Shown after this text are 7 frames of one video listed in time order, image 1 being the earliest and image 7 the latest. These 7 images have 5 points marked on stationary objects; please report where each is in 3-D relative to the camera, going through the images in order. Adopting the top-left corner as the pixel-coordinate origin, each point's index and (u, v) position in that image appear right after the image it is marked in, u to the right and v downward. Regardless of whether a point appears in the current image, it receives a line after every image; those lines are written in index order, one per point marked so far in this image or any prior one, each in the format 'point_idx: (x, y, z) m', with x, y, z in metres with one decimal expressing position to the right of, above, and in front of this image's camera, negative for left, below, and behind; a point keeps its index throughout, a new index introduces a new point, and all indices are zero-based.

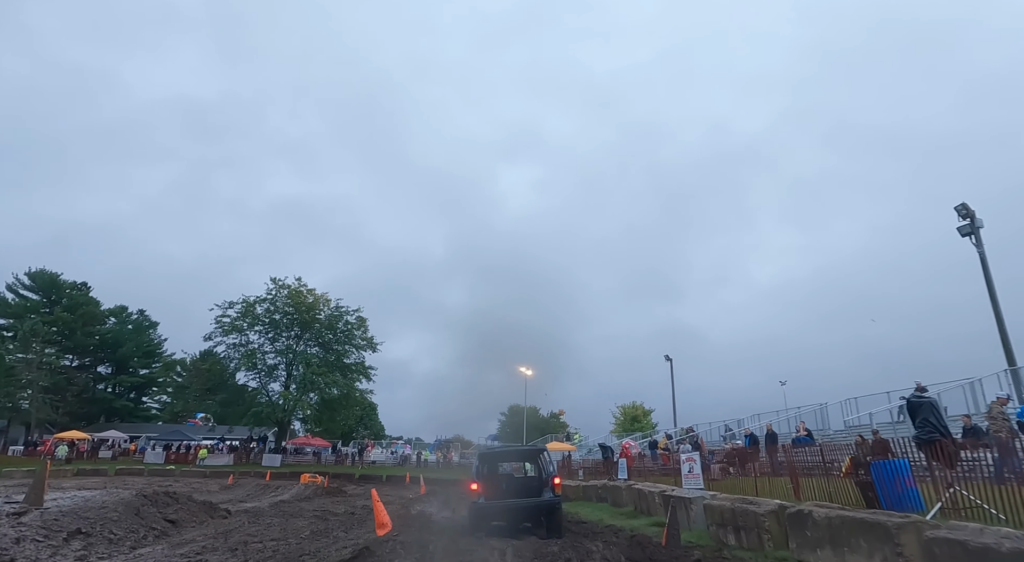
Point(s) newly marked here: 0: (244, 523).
0: (-5.0, -4.4, +10.0) m
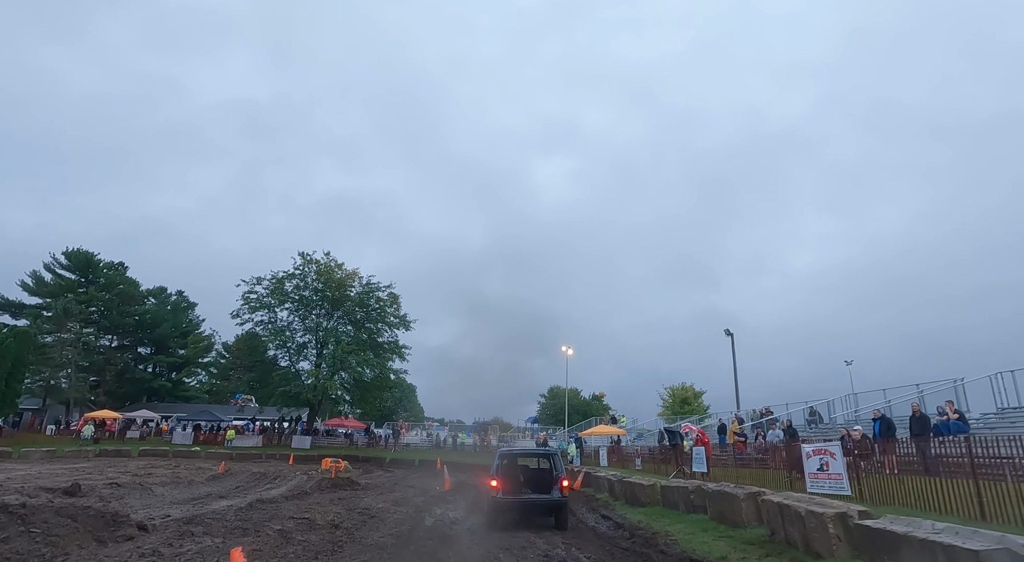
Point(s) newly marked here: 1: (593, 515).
0: (-4.3, -3.1, +6.3) m
1: (+1.9, -5.4, +12.8) m
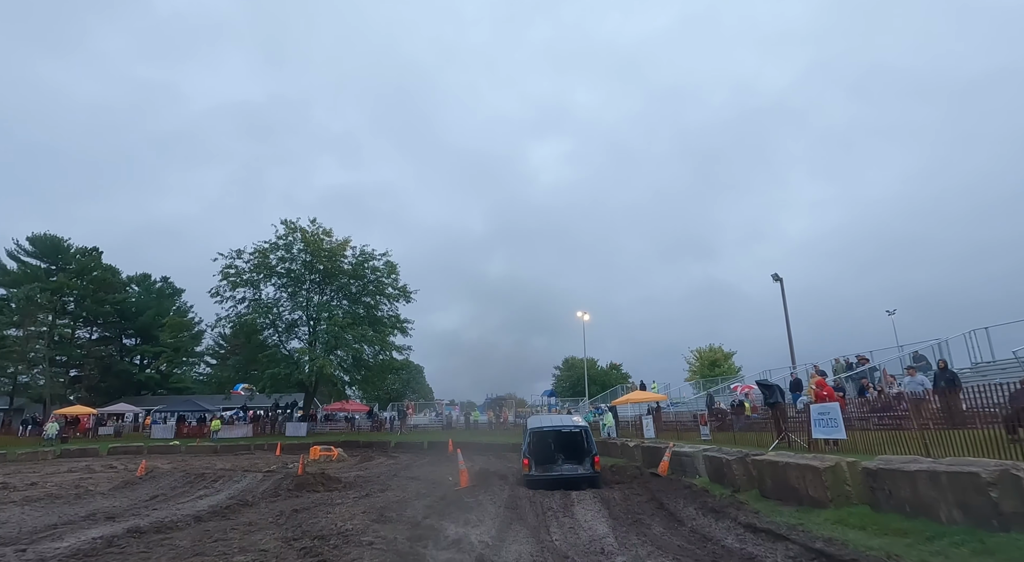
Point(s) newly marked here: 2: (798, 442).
0: (-3.5, -1.5, +1.0) m
1: (+2.8, -3.3, +7.5) m
2: (+7.3, -4.1, +14.0) m
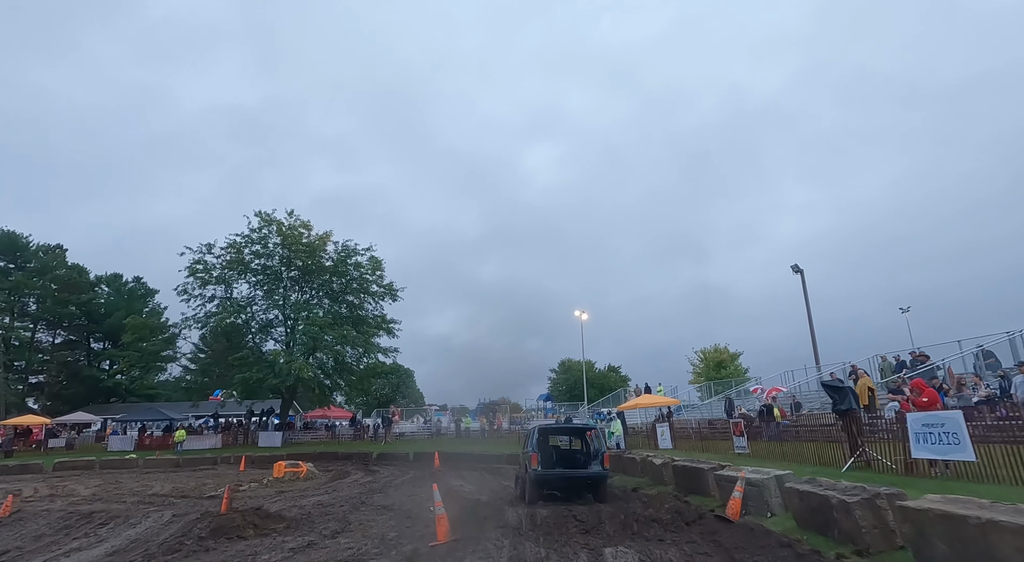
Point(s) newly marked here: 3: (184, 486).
0: (-3.4, -0.9, -2.4) m
1: (+2.9, -2.7, +4.2) m
2: (+7.3, -3.5, +10.8) m
3: (-11.2, -6.8, +18.6) m
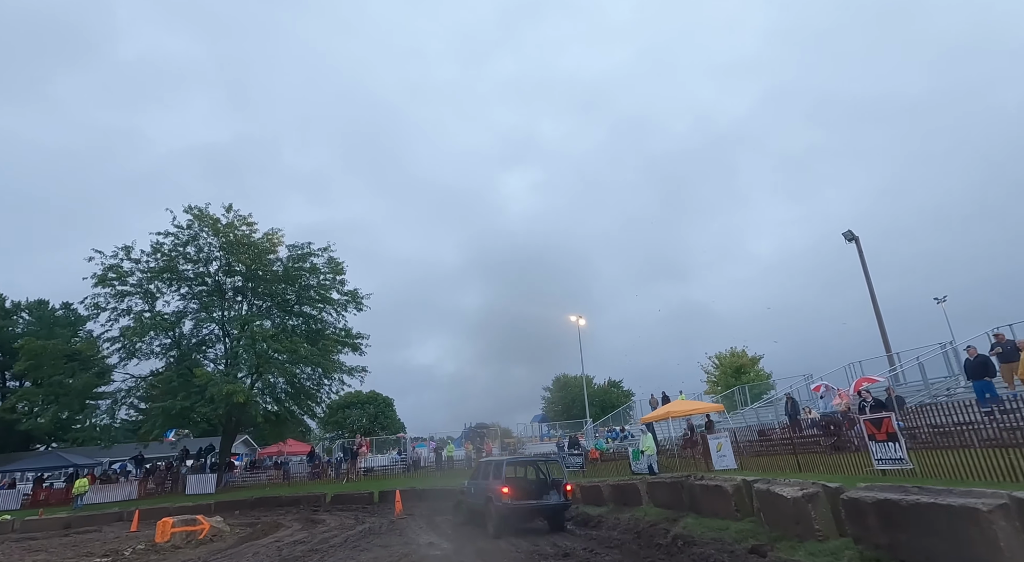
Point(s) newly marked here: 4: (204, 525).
0: (-3.0, +1.5, -9.2) m
1: (+3.1, -0.4, -2.6) m
2: (+7.4, -1.4, +4.2) m
3: (-11.2, -5.9, +11.2) m
4: (-8.9, -7.0, +15.8) m
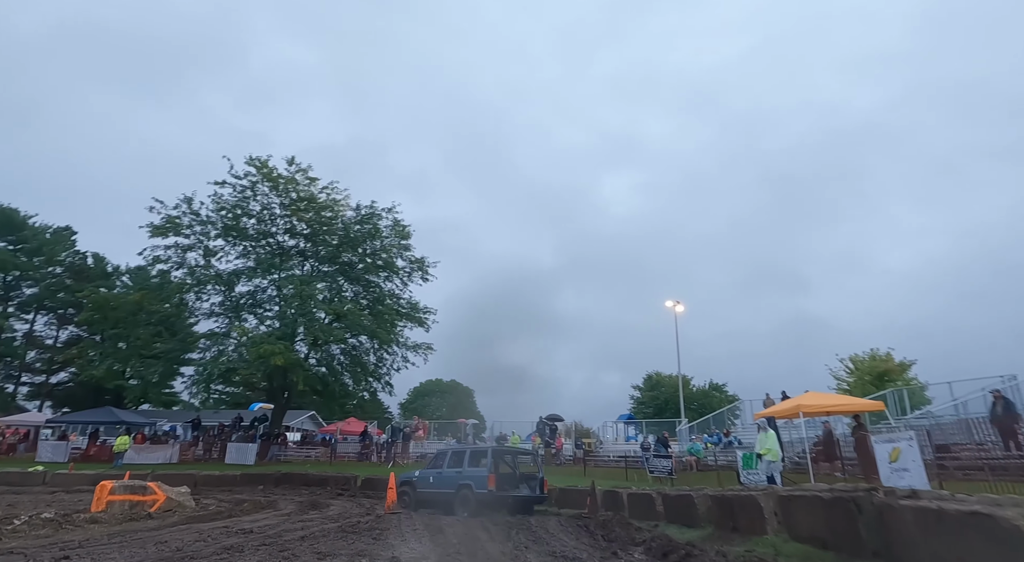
0: (-6.2, +3.8, -13.5) m
1: (+0.9, +1.7, -8.0) m
2: (+6.2, +0.5, -2.2) m
3: (-11.0, -3.4, +7.9) m
4: (-7.9, -4.7, +12.1) m
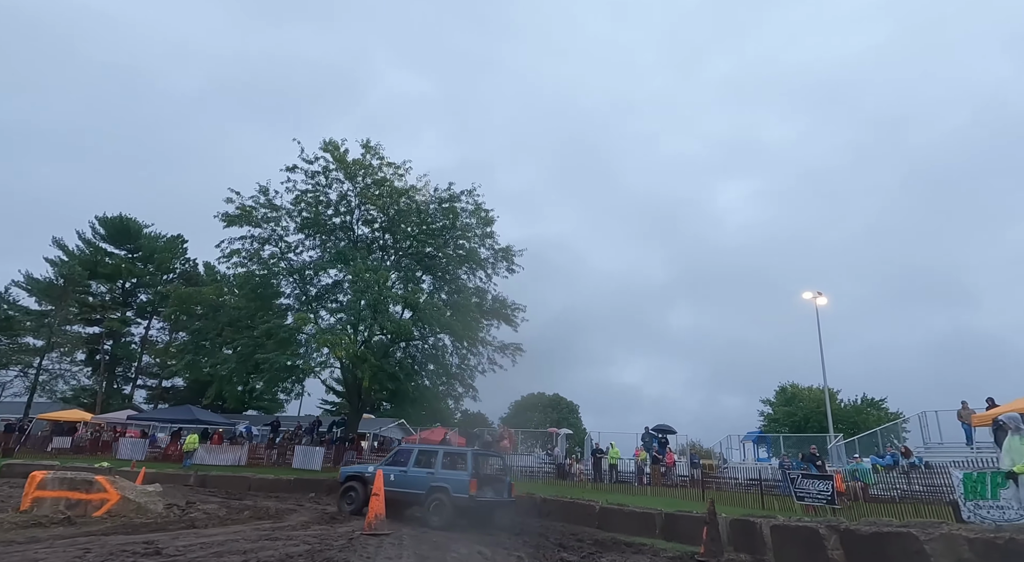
0: (-10.3, +6.0, -16.2) m
1: (-2.2, +3.9, -12.2) m
2: (+4.2, +2.6, -7.6) m
3: (-10.6, -2.1, +5.5) m
4: (-6.8, -3.4, +9.0) m
